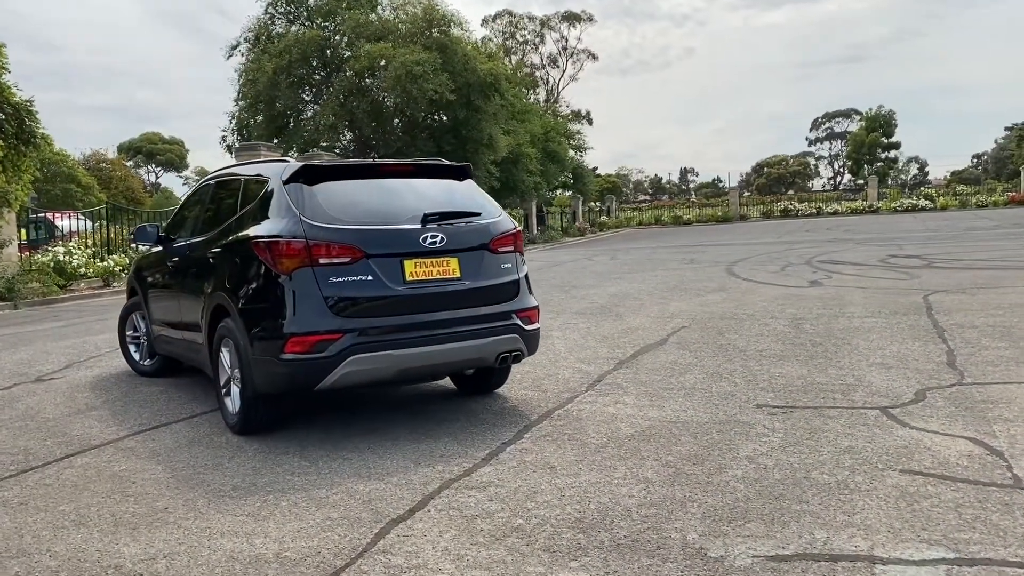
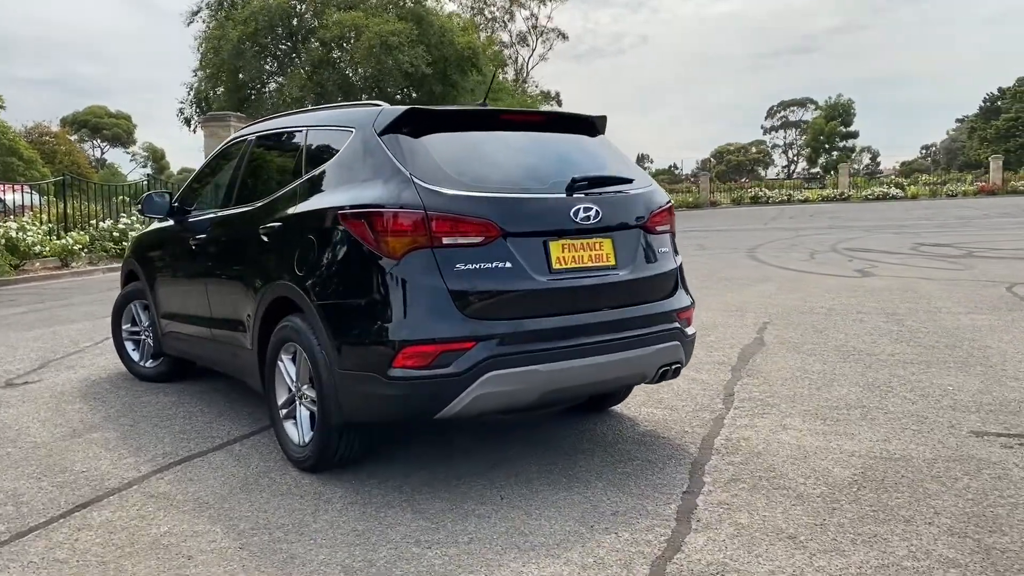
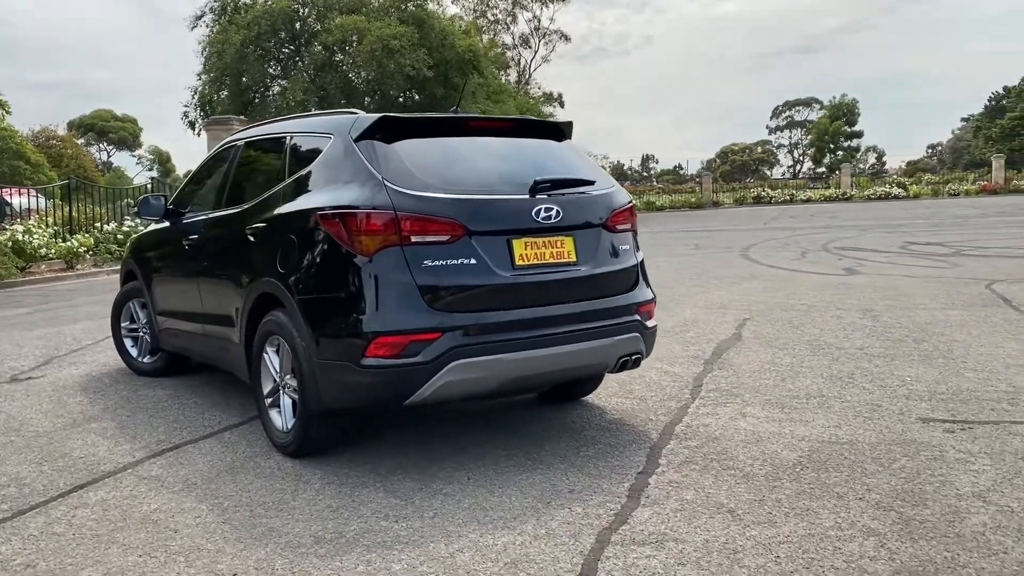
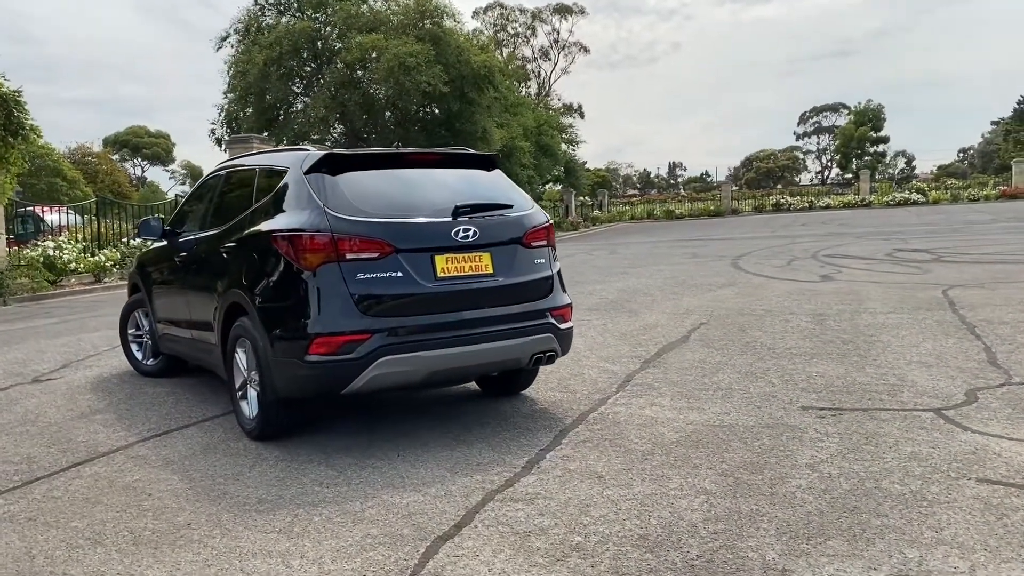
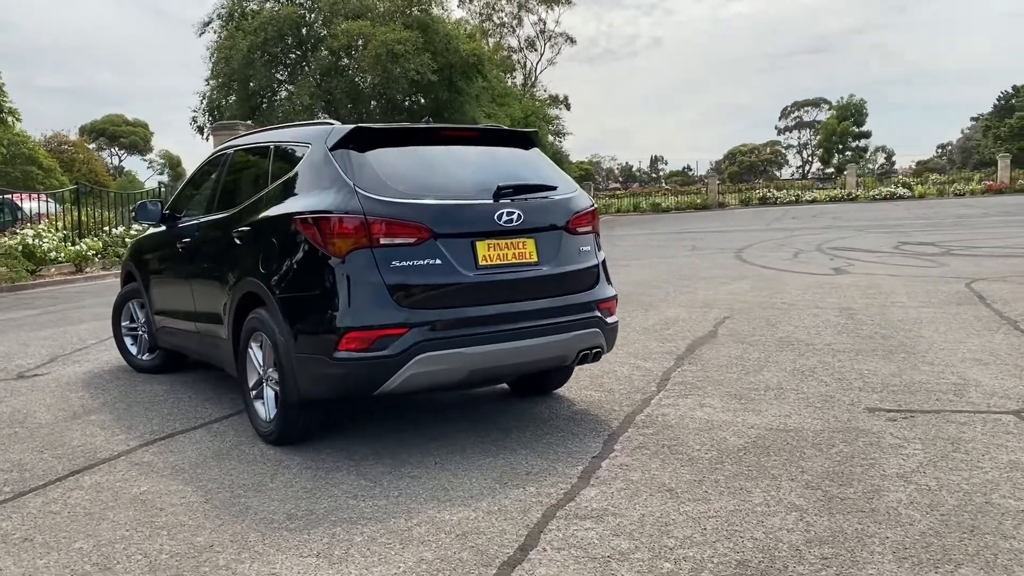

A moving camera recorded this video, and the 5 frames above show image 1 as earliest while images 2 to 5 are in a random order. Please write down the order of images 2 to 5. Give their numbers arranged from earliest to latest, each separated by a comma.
4, 5, 3, 2
